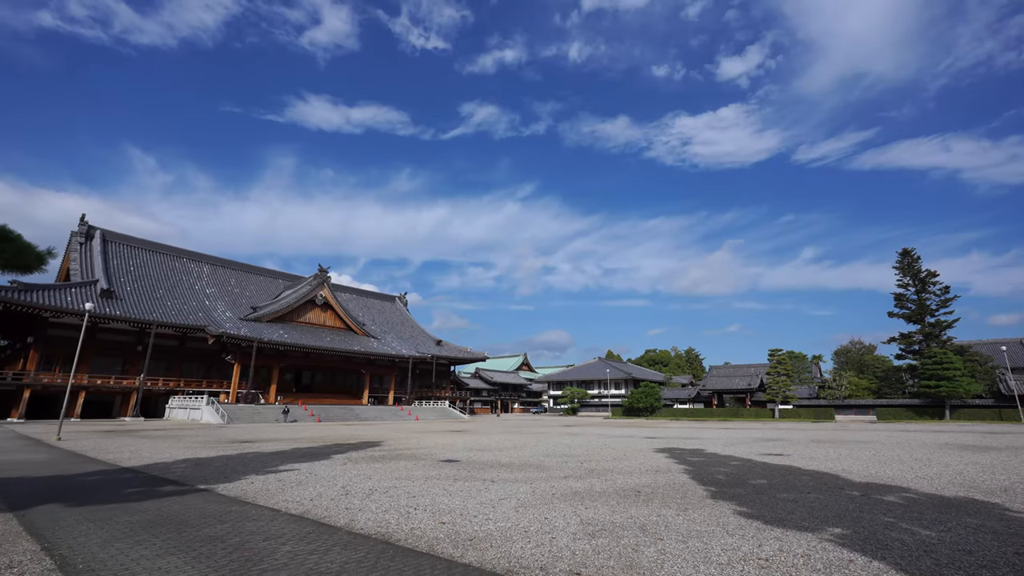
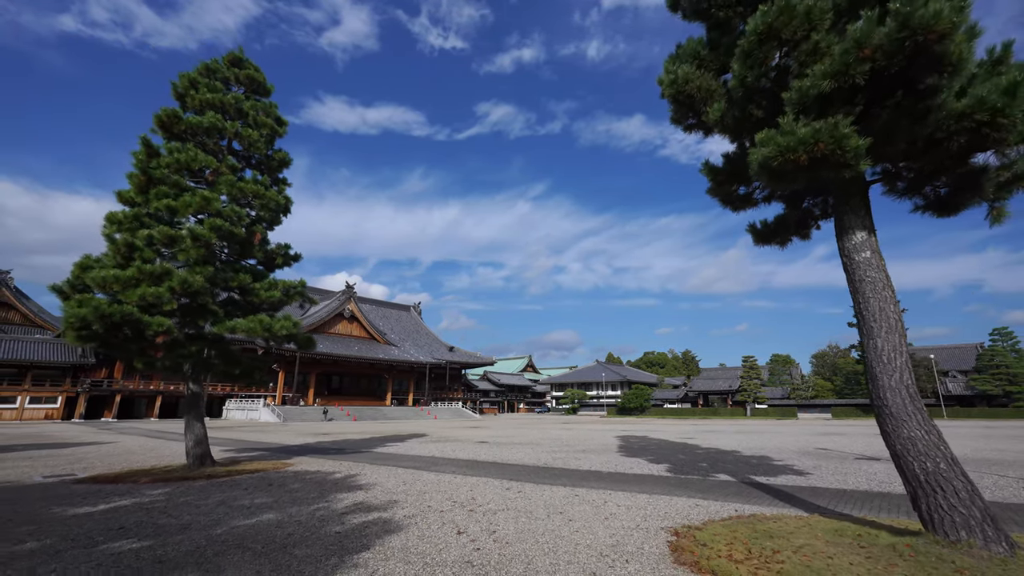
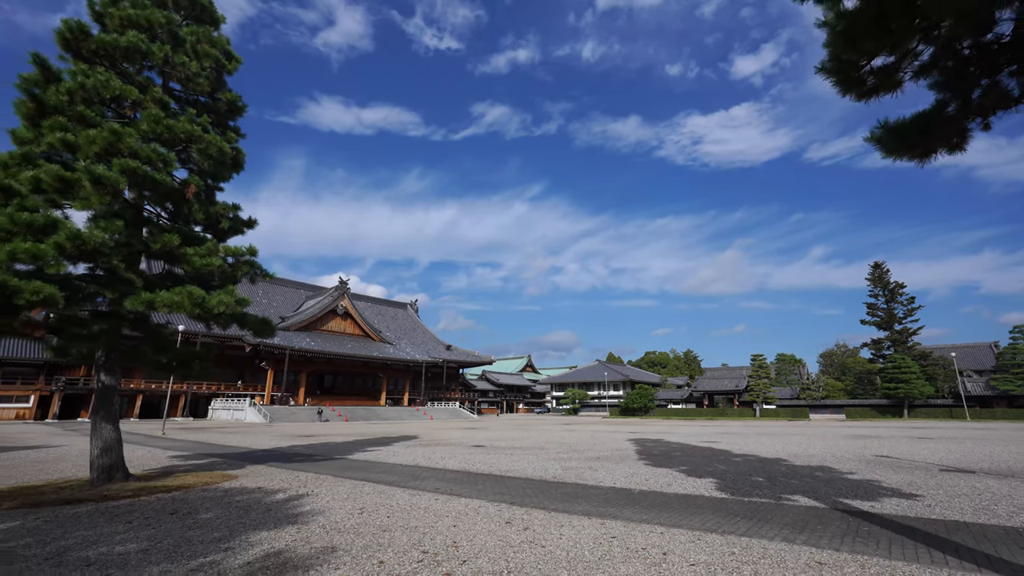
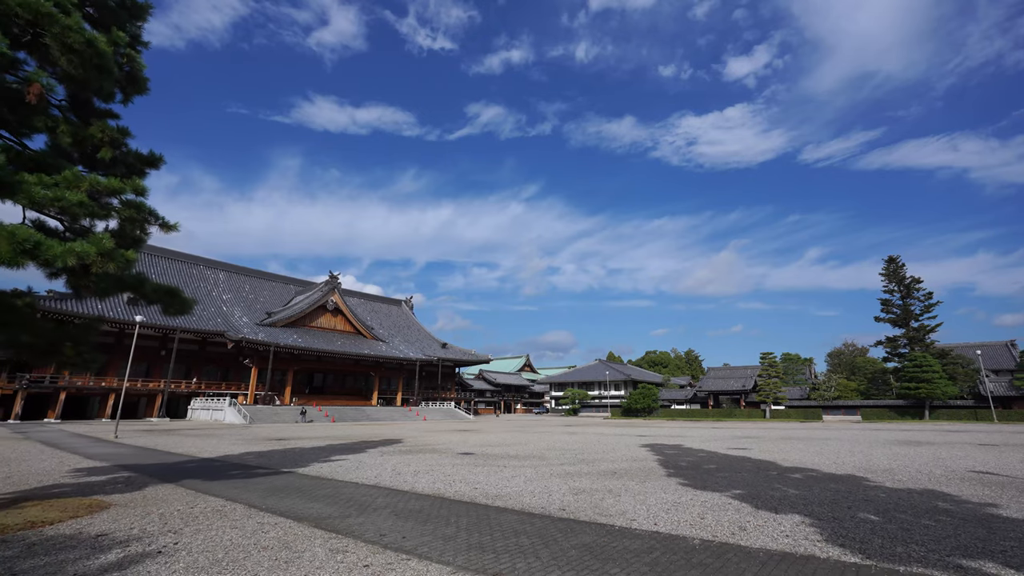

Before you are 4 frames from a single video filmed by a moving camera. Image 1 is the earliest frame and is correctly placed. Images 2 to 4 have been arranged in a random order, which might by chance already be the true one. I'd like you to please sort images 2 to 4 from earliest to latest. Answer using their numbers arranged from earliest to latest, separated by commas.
4, 3, 2
